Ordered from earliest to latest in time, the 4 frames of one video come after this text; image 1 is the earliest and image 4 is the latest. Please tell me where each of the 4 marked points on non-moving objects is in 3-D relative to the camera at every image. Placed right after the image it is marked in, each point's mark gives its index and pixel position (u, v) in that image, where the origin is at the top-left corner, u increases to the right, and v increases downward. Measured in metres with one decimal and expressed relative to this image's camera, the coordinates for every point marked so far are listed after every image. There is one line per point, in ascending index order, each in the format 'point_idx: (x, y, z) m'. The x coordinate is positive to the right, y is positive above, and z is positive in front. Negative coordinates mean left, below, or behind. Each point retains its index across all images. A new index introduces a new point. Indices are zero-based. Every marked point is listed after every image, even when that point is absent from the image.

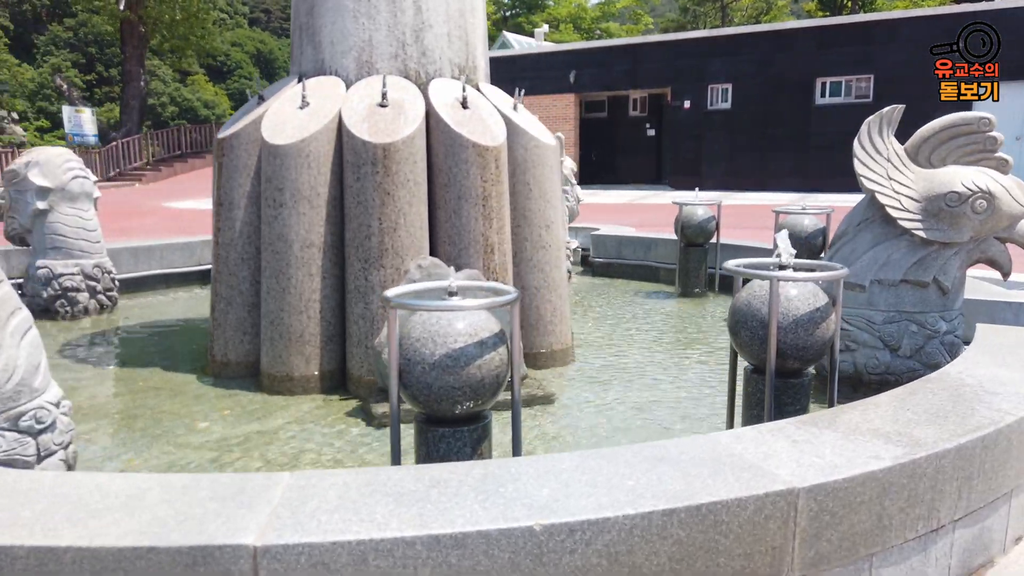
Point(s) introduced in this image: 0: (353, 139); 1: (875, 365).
0: (-1.0, +0.9, +4.7) m
1: (+2.2, -0.5, +4.6) m
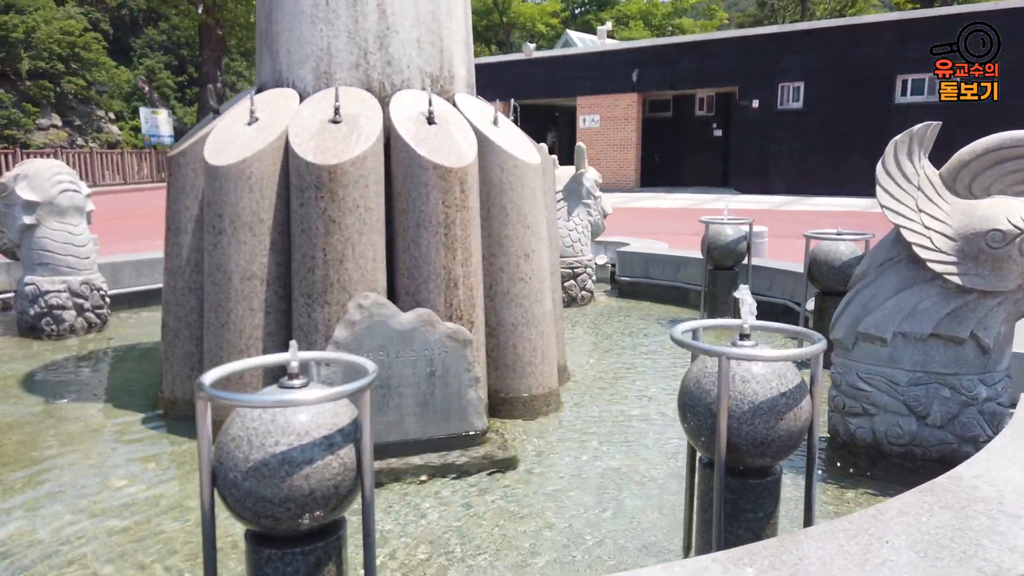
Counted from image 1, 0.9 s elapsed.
0: (-1.2, +0.7, +4.3) m
1: (+1.9, -0.7, +3.8) m
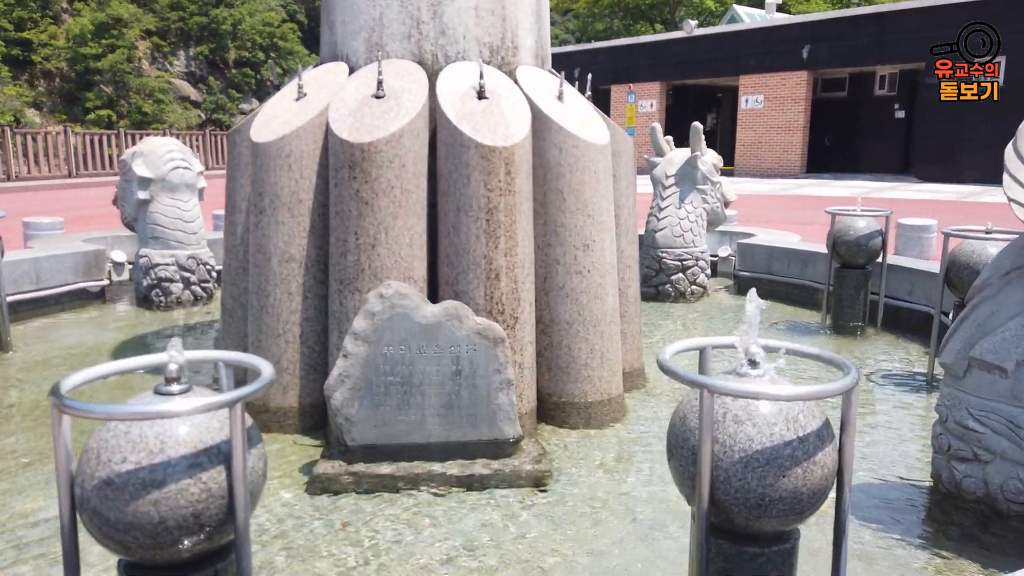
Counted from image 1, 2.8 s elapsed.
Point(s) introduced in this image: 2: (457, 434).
0: (-0.9, +0.8, +4.0) m
1: (+2.0, -0.8, +3.0) m
2: (-0.3, -0.7, +3.8) m
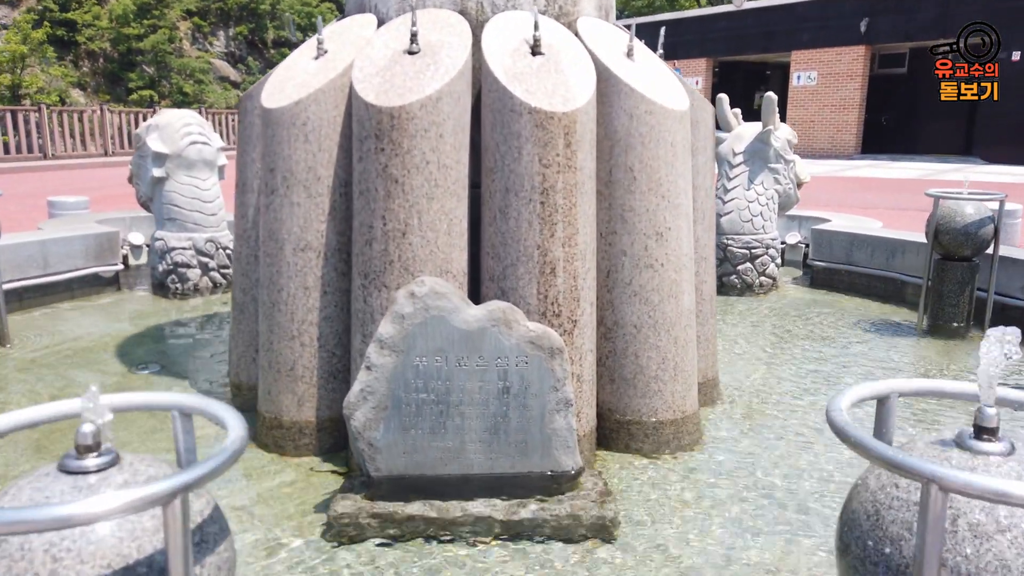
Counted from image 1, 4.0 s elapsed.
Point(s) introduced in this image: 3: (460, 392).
0: (-0.7, +0.8, +3.3) m
1: (+2.2, -0.8, +2.2) m
2: (0.0, -0.7, +3.1) m
3: (-0.2, -0.4, +3.1) m
